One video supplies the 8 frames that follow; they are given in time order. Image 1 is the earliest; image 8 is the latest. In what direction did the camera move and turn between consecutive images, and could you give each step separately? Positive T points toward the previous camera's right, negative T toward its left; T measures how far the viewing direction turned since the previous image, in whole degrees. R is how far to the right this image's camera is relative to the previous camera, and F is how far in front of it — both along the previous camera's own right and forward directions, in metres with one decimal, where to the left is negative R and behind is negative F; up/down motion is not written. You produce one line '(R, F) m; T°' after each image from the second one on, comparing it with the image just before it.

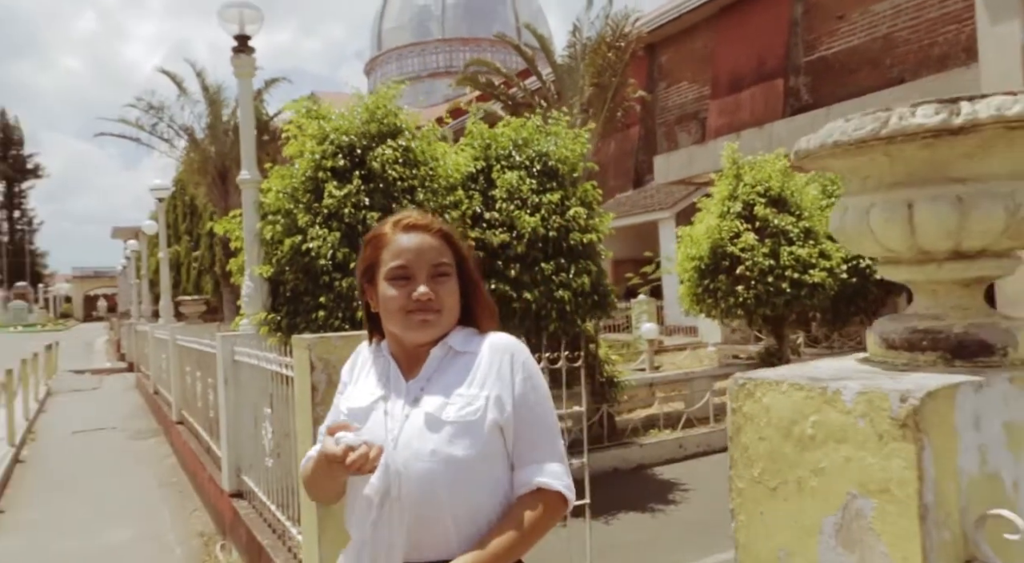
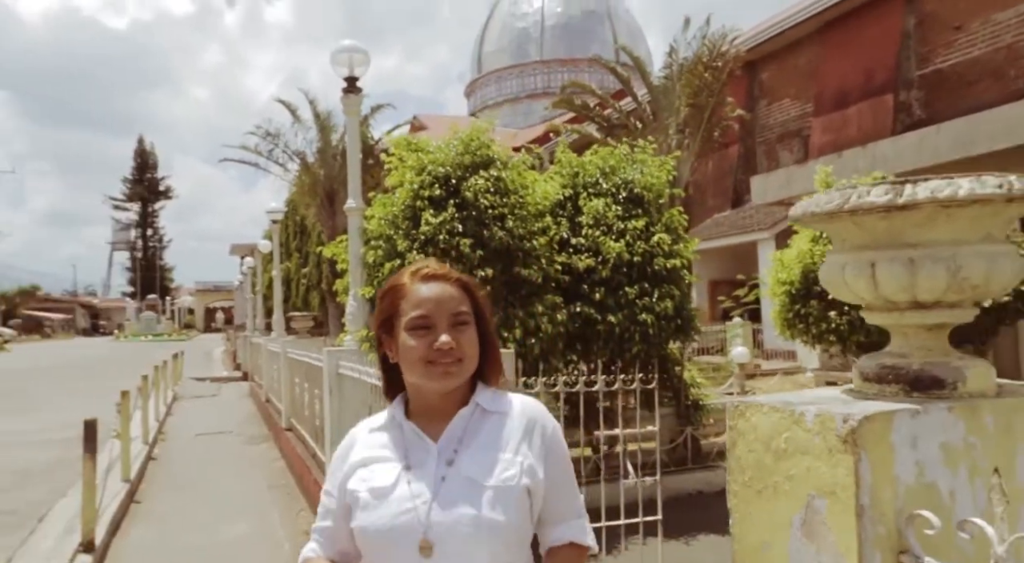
(+0.1, -0.4) m; -7°
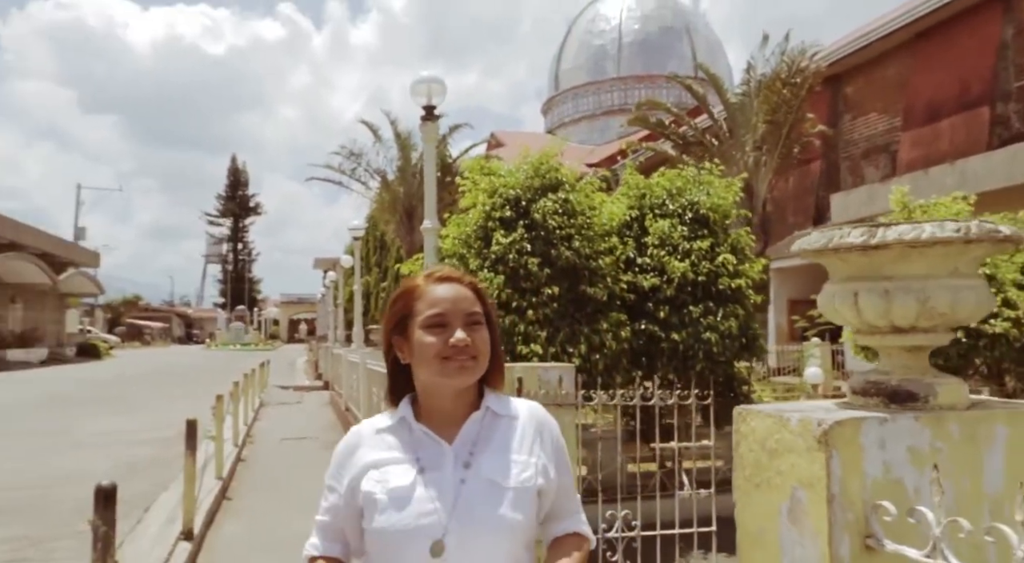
(+0.1, -0.3) m; -6°
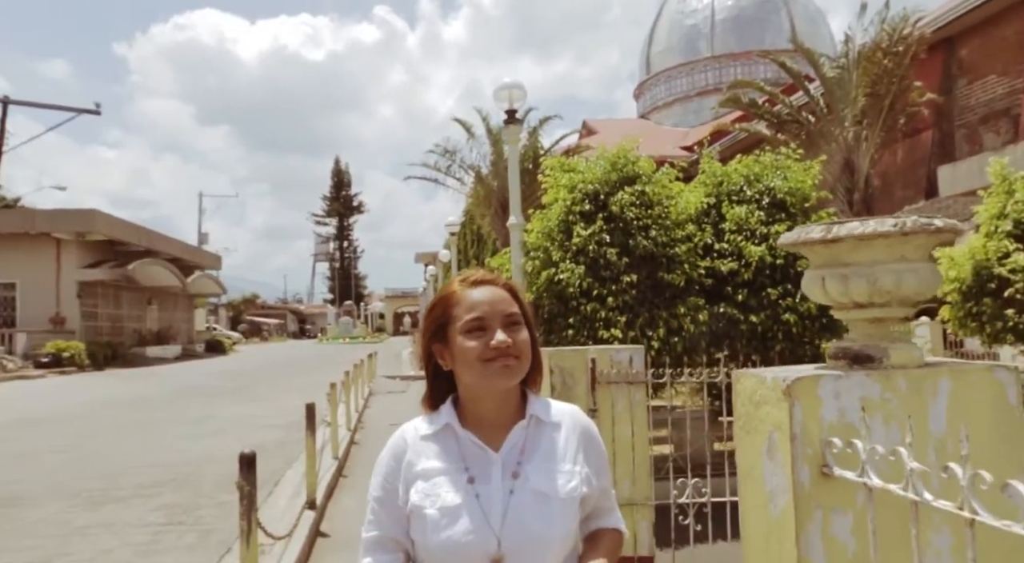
(+0.2, -0.5) m; -7°
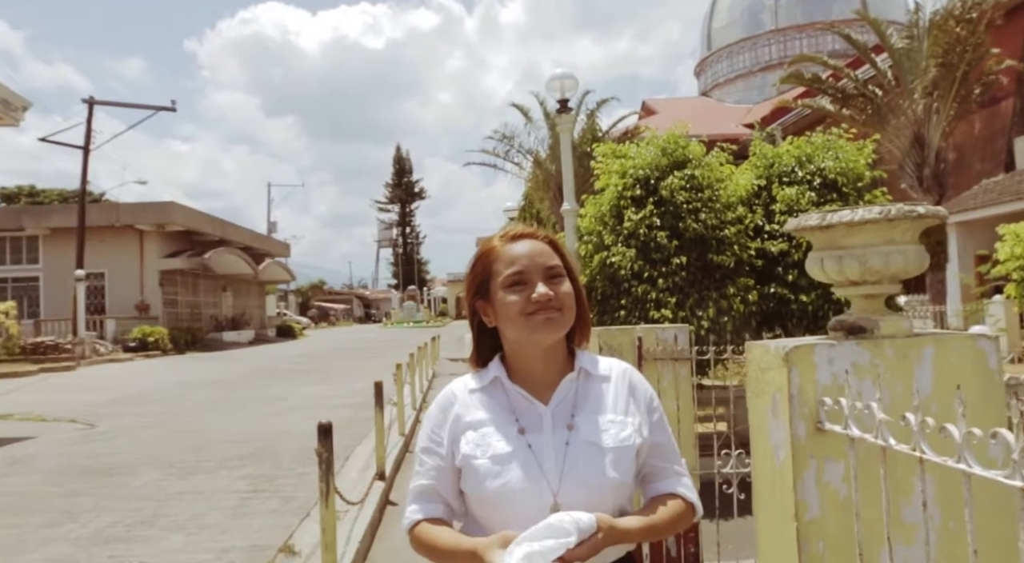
(+0.1, -0.4) m; -5°
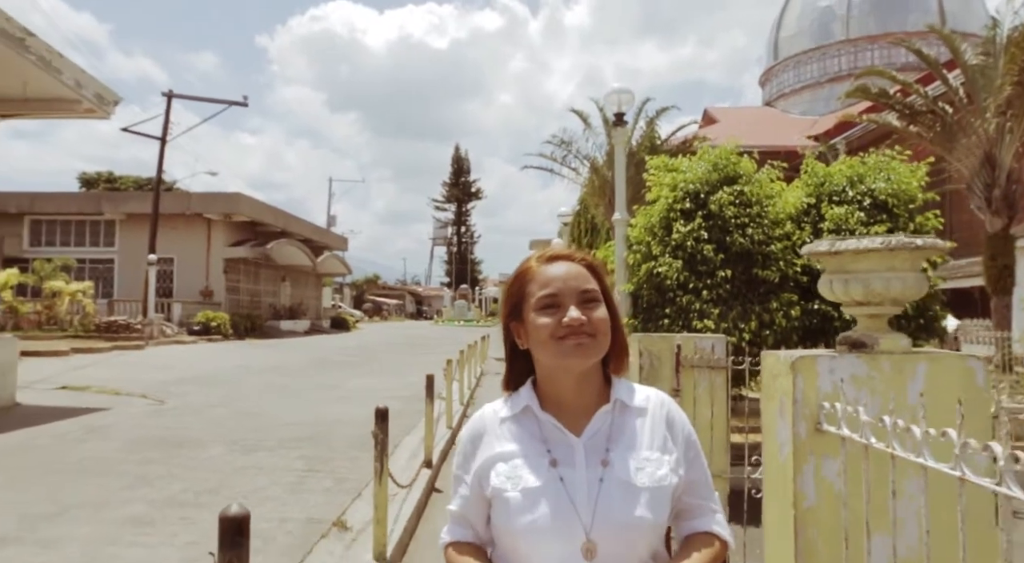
(0.0, -0.4) m; -4°
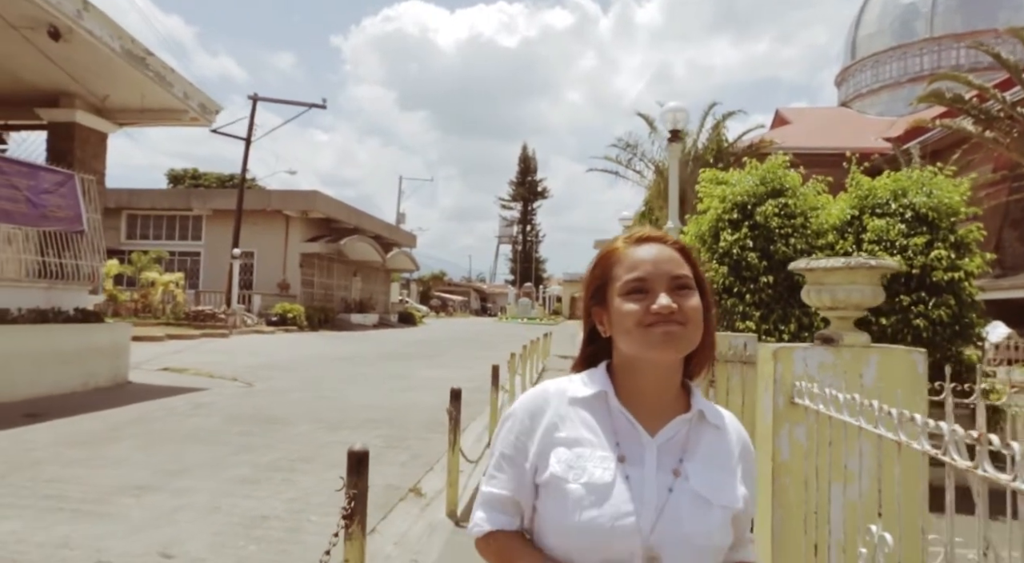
(+0.1, -0.9) m; -5°
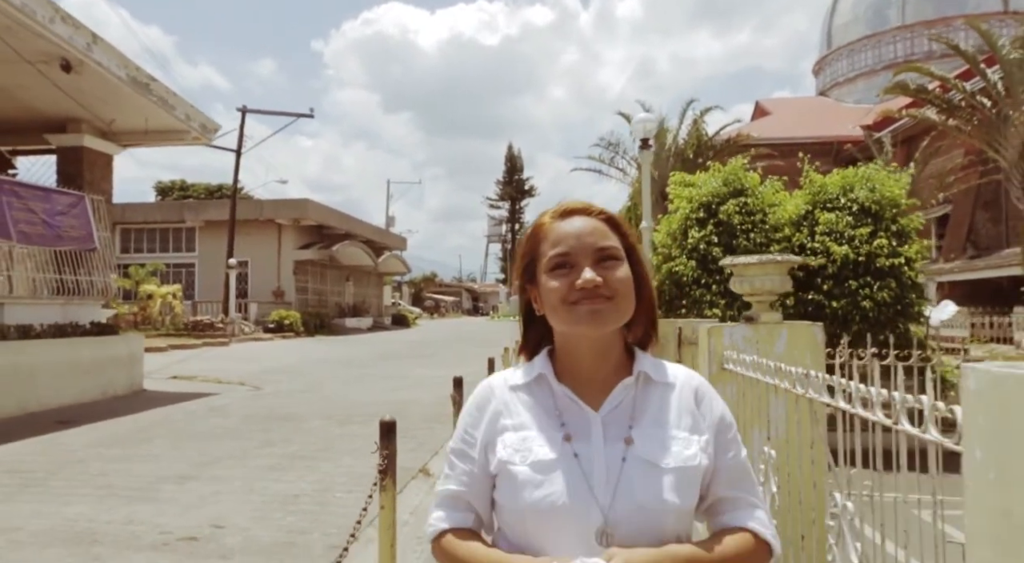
(0.0, -1.0) m; +1°
